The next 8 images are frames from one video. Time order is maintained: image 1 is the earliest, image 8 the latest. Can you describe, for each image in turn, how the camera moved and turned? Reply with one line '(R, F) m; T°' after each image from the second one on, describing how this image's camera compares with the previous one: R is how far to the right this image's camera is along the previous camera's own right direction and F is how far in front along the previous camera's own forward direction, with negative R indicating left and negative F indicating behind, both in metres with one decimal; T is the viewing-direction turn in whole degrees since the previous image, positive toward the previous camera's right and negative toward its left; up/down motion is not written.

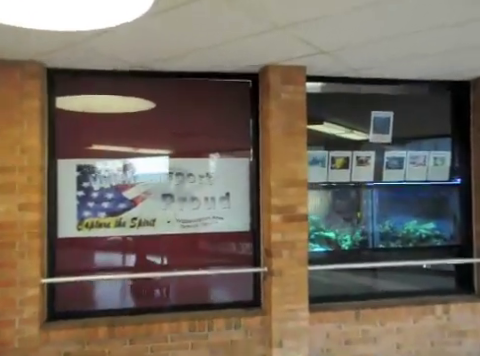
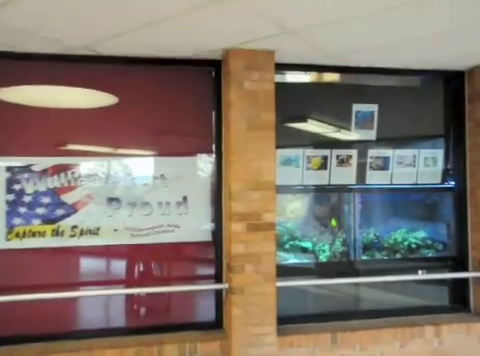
(+0.2, +0.5) m; 0°
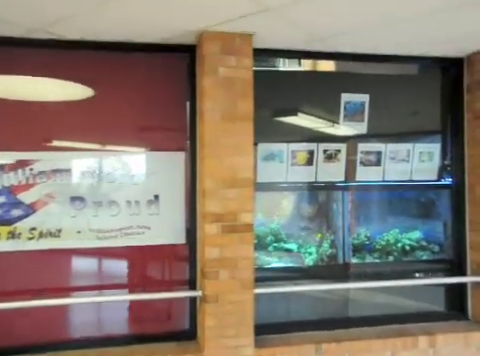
(+0.1, +0.3) m; 0°
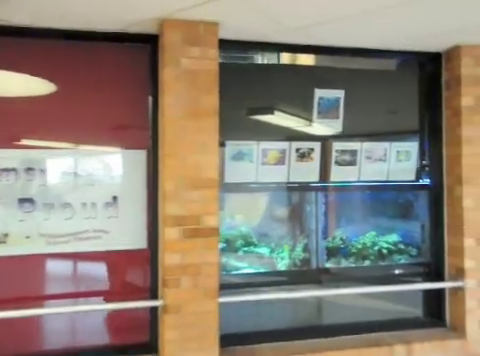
(+0.1, +0.2) m; +2°
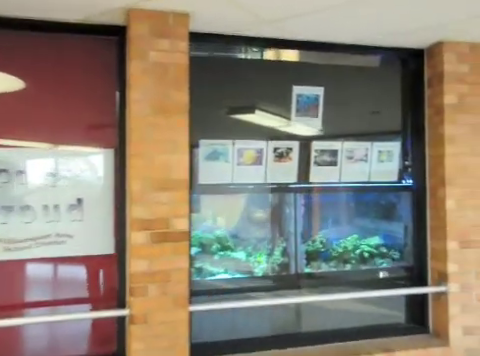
(+0.1, +0.2) m; +1°
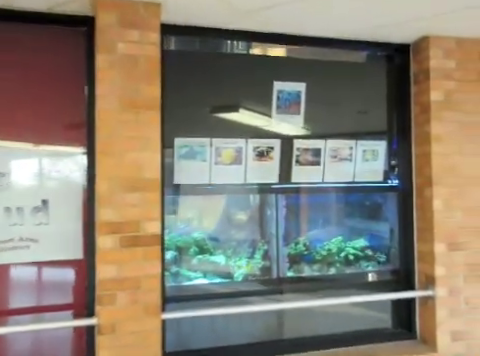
(+0.1, +0.1) m; +1°
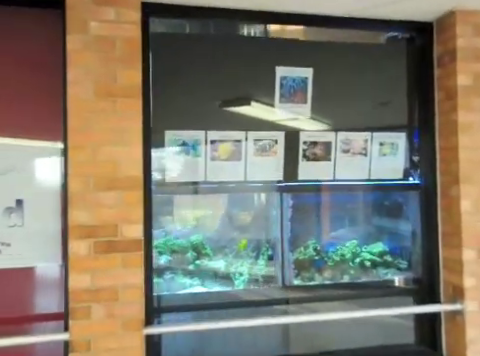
(+0.2, +0.3) m; -3°
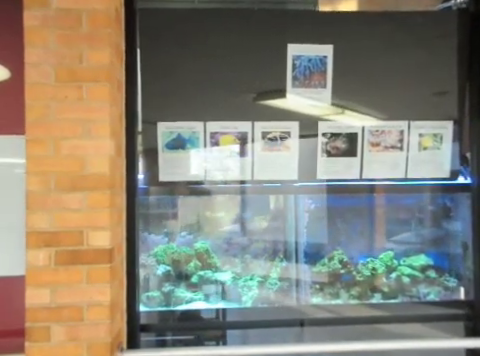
(+0.3, +0.4) m; -8°
